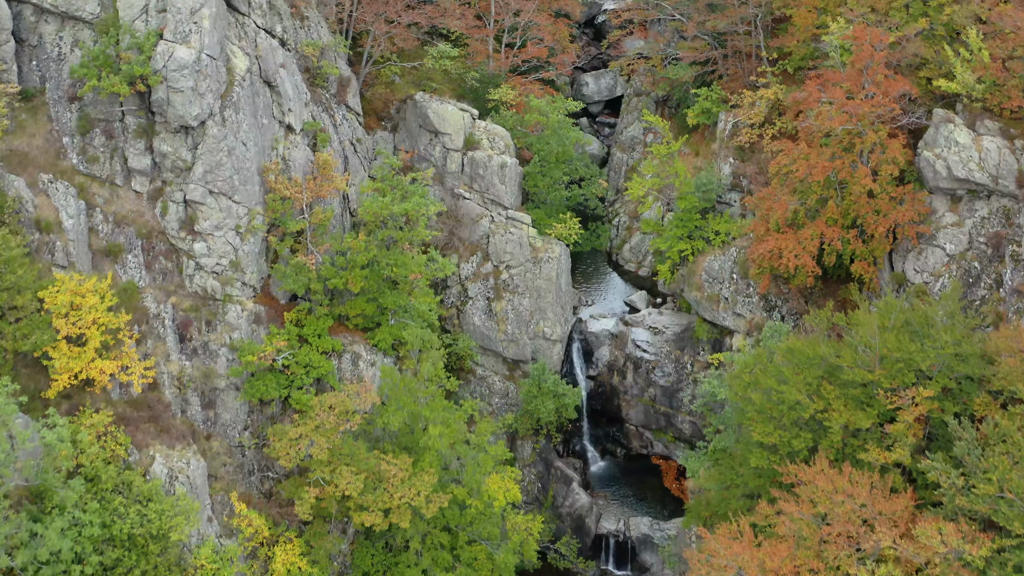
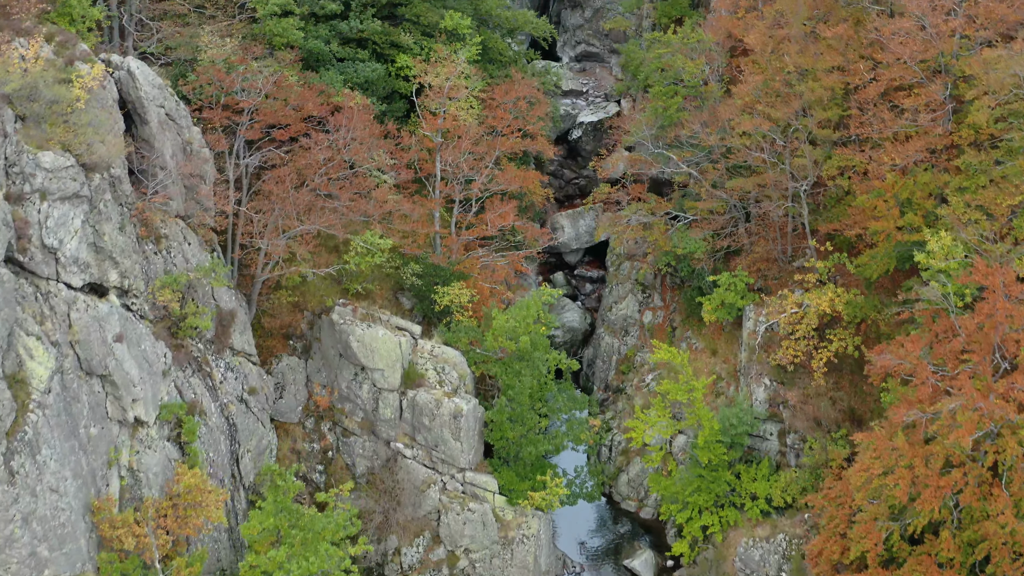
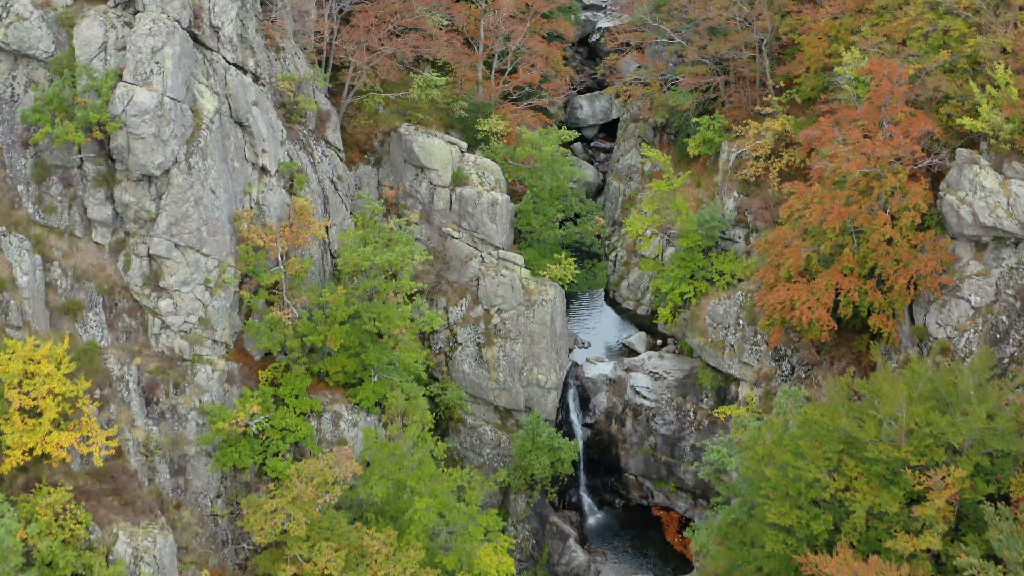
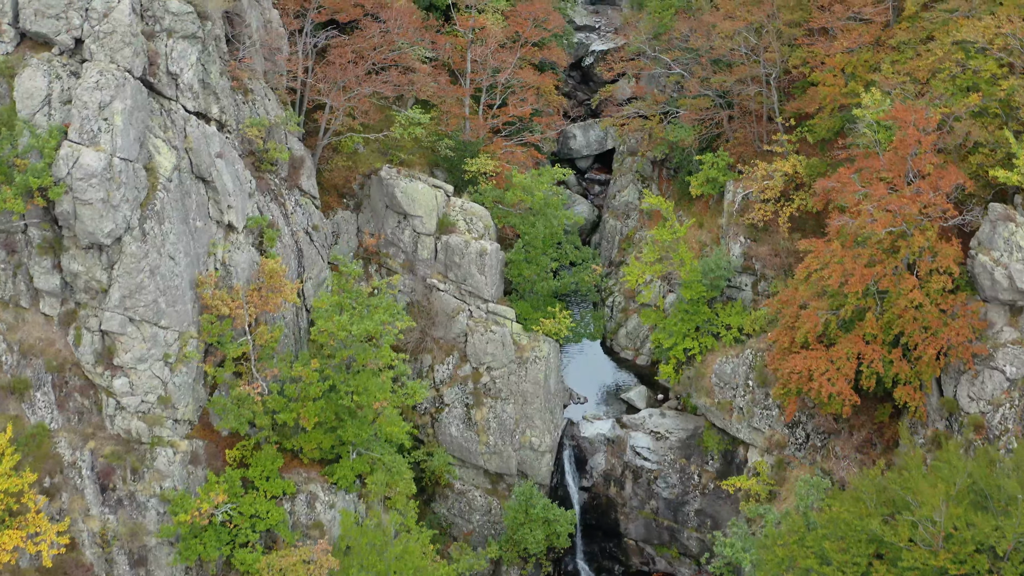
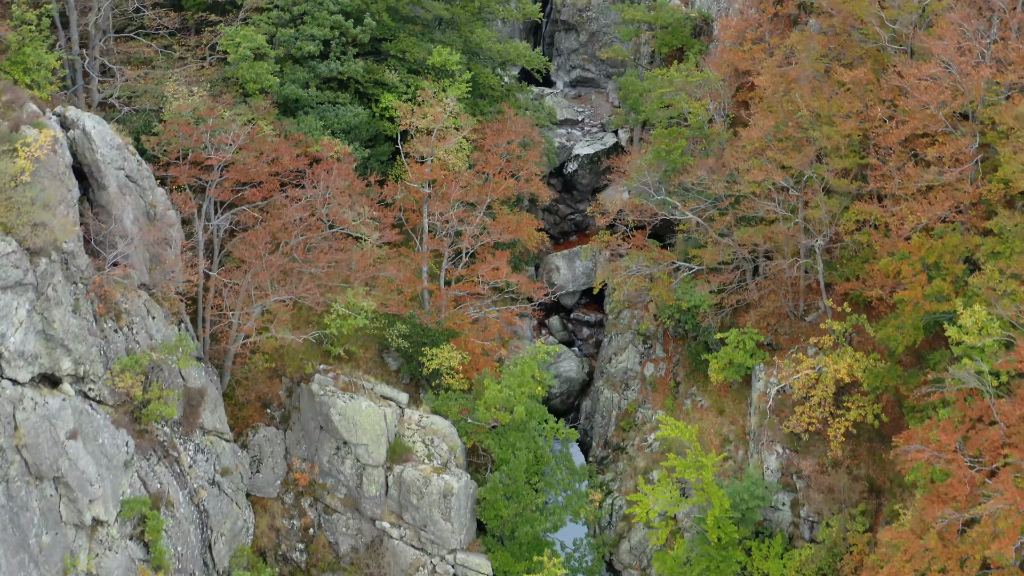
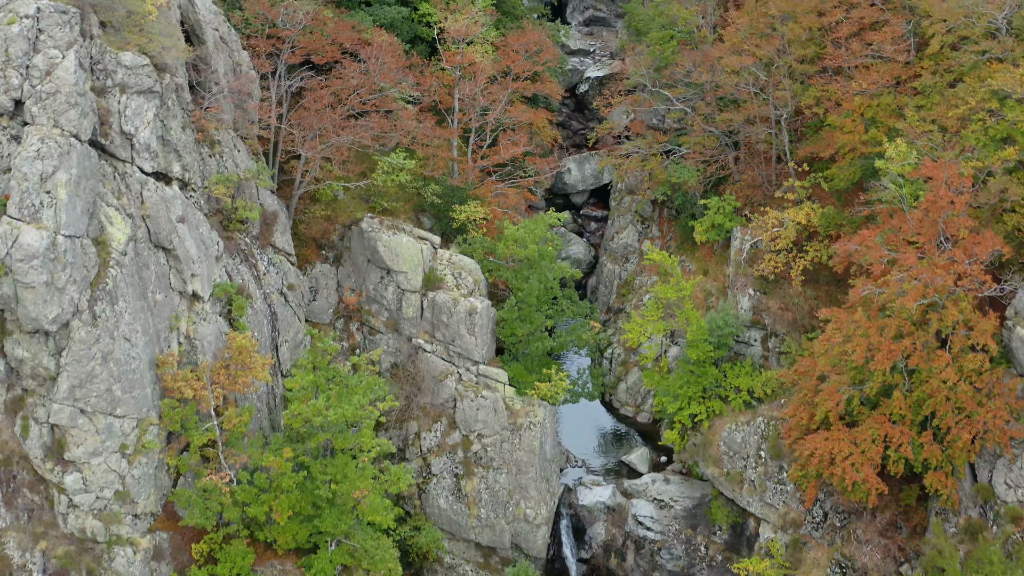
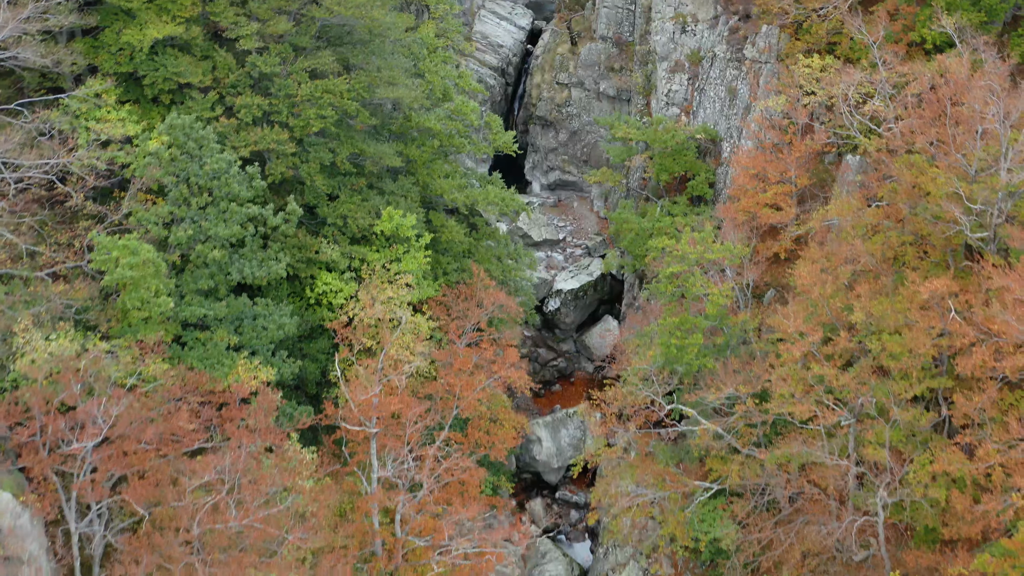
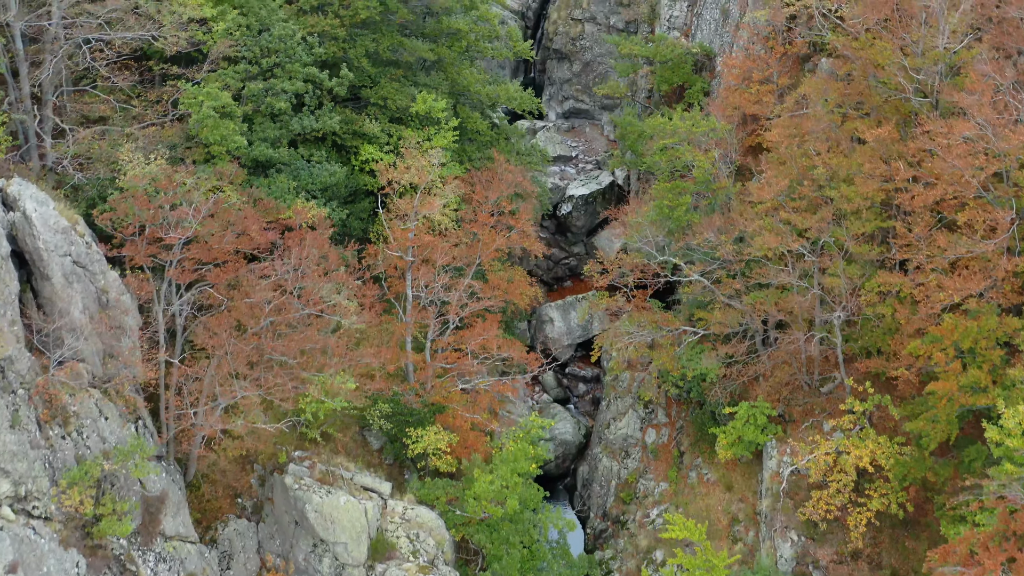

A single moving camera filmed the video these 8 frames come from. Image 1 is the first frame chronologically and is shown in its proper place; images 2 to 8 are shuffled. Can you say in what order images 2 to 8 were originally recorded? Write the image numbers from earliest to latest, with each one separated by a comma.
3, 4, 6, 2, 5, 8, 7
